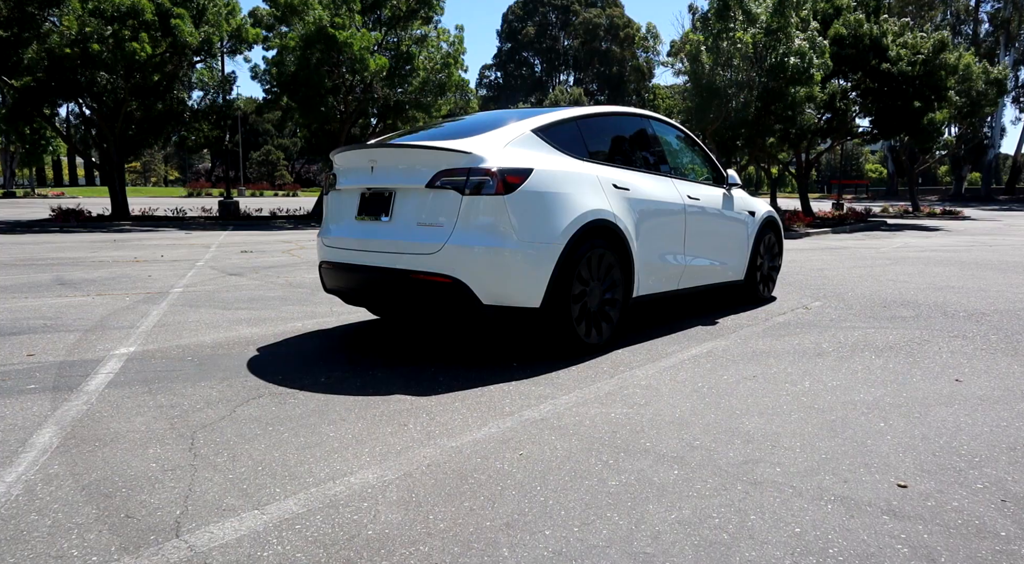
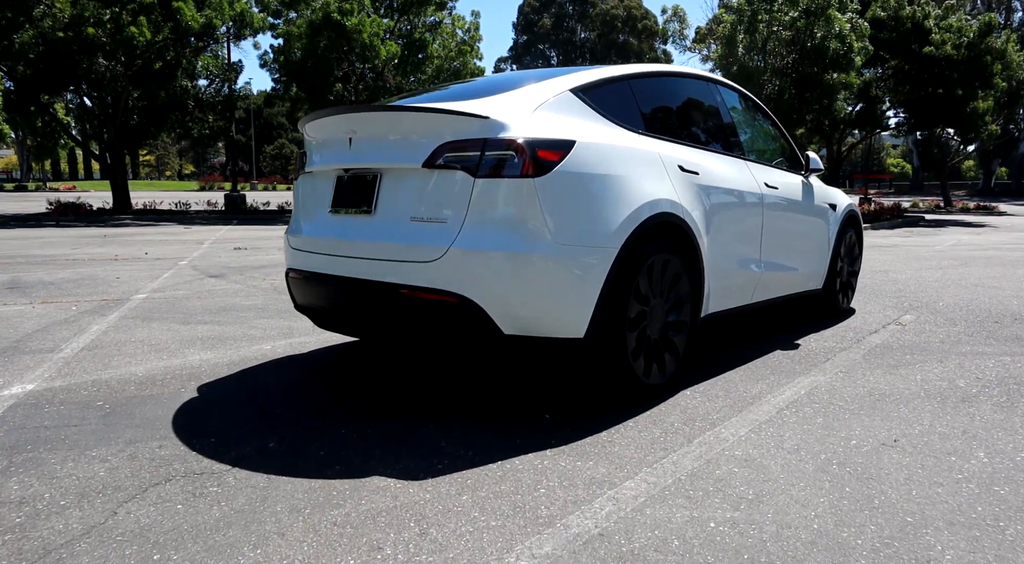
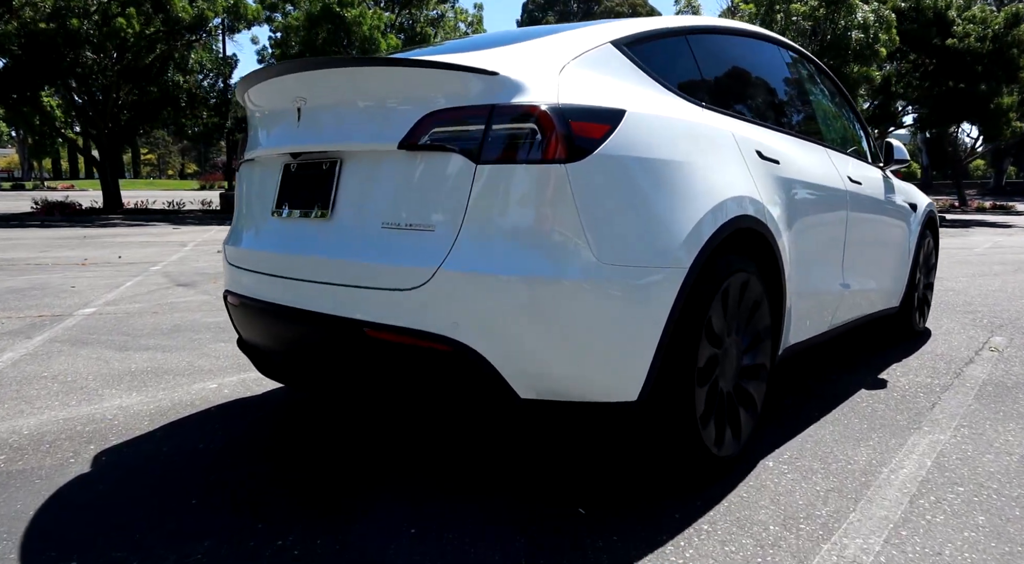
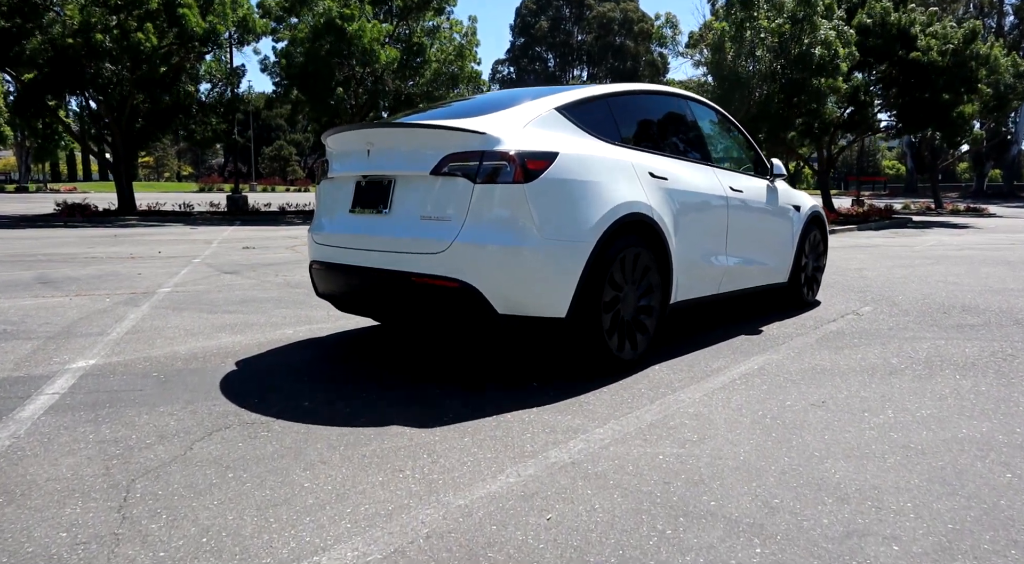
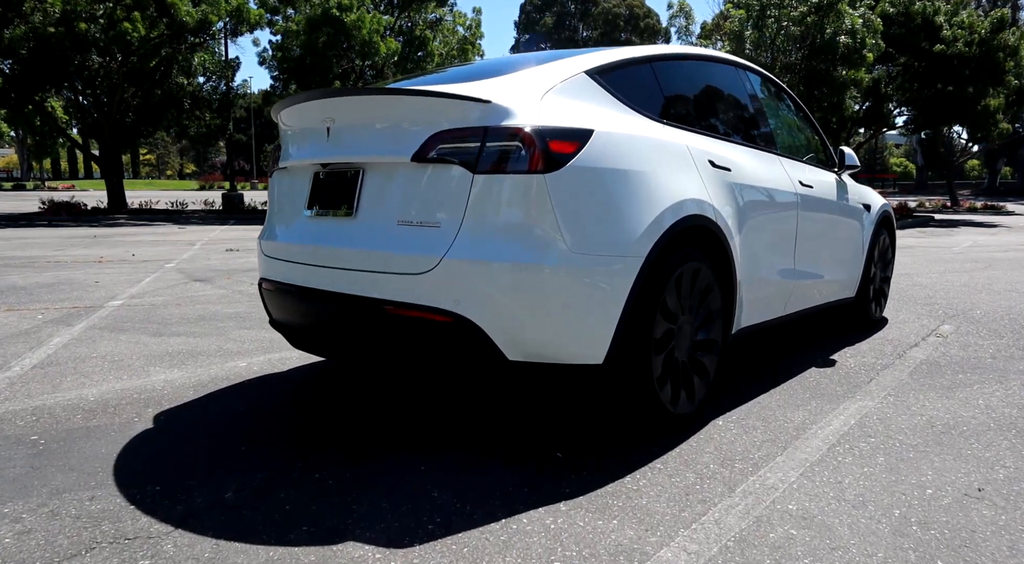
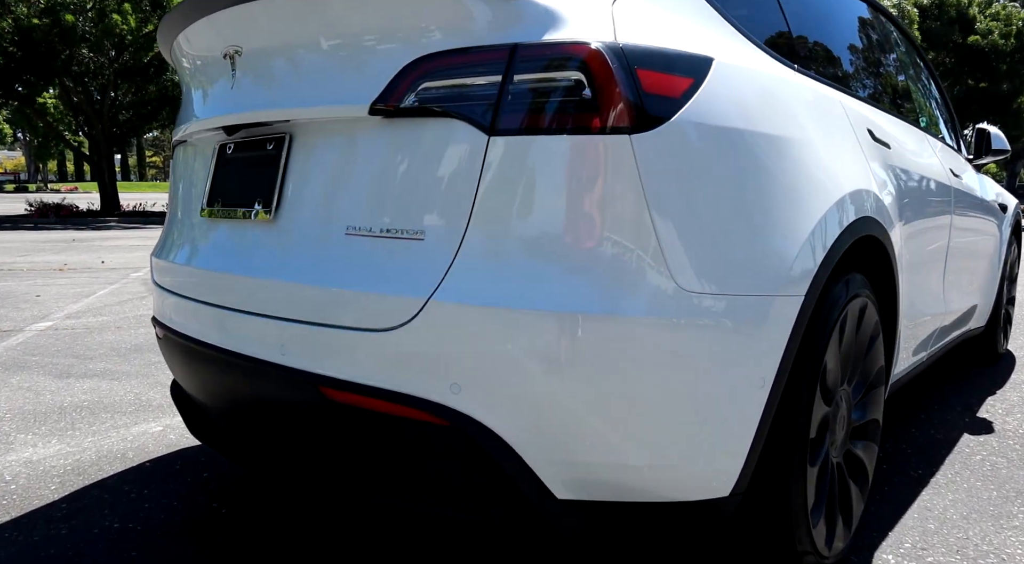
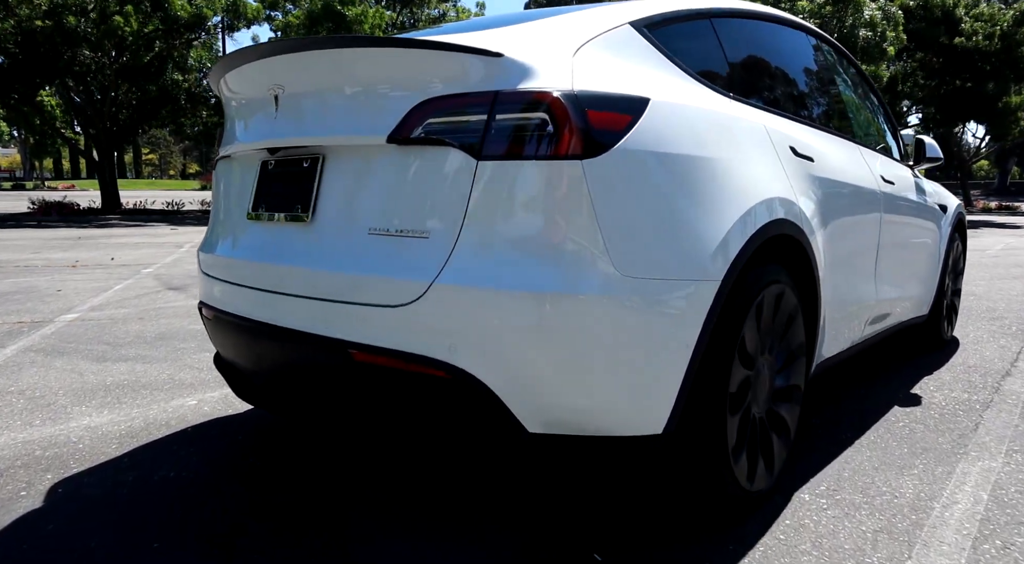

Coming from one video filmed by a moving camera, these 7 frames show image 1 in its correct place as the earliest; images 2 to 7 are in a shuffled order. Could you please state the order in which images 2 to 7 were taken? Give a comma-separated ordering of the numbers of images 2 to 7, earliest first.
4, 2, 5, 3, 7, 6
